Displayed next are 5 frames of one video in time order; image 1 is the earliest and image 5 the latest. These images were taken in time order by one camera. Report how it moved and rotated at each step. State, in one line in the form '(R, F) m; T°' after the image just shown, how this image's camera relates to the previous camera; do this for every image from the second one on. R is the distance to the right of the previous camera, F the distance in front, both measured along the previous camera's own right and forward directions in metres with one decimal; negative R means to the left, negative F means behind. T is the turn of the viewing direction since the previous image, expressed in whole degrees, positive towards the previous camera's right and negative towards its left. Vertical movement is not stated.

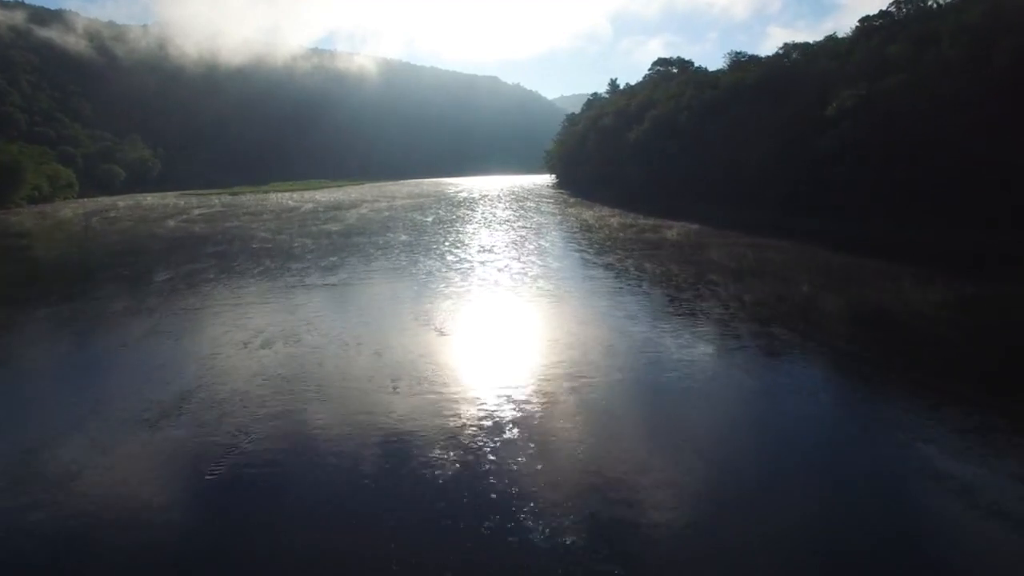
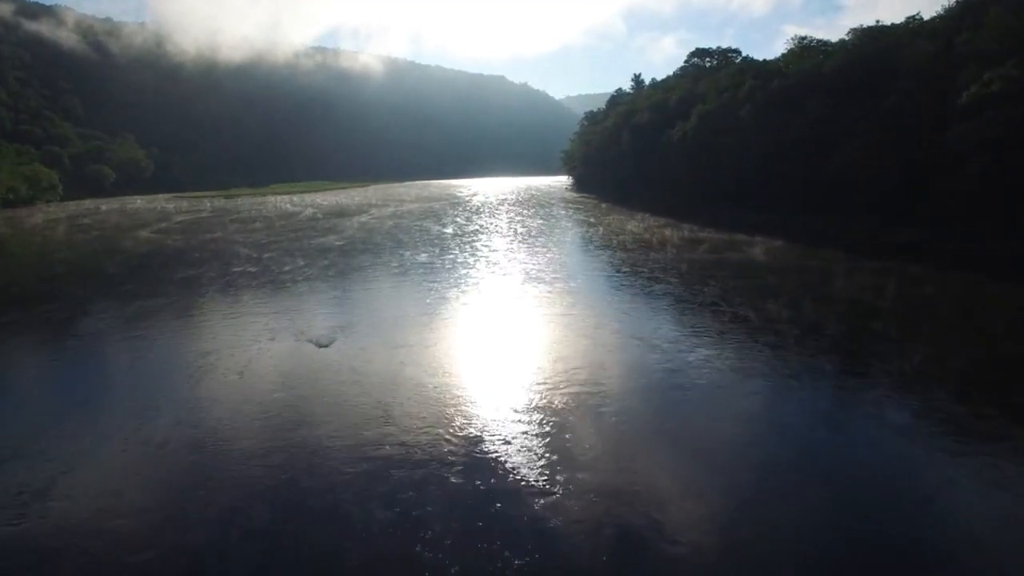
(-1.0, +4.0) m; 0°
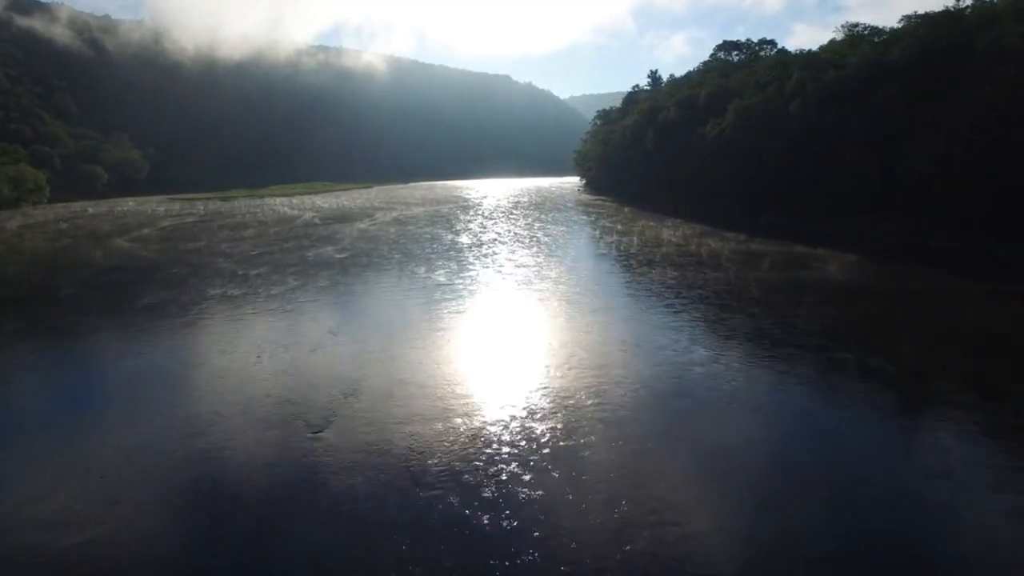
(-0.6, +2.5) m; 0°
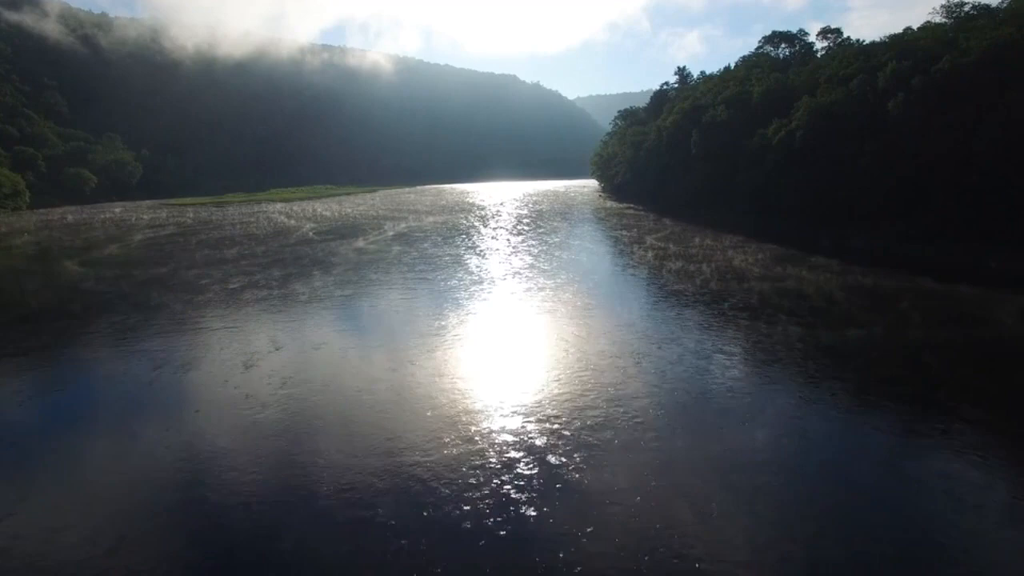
(-0.8, +3.8) m; 0°
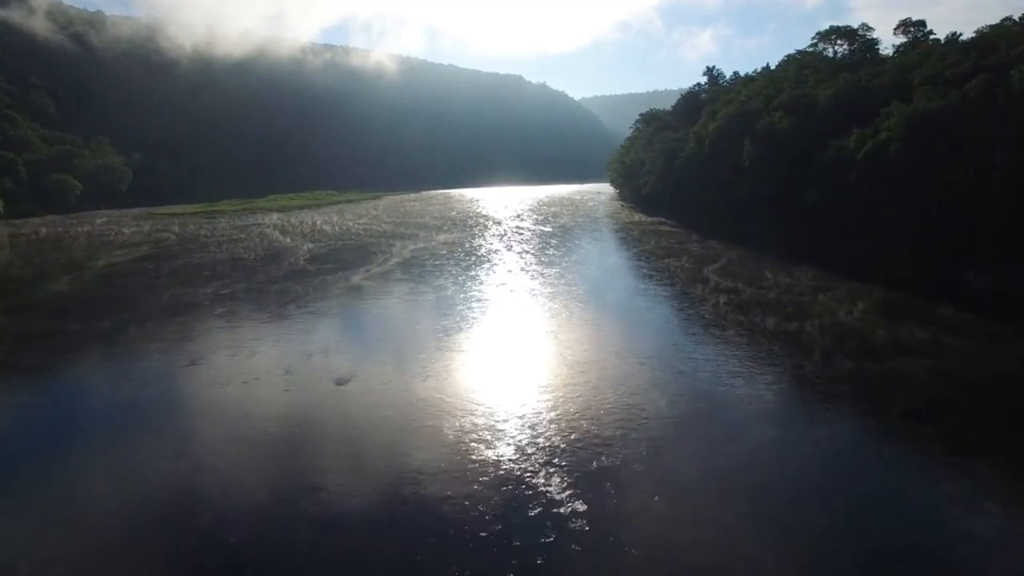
(-0.8, +3.6) m; 0°
